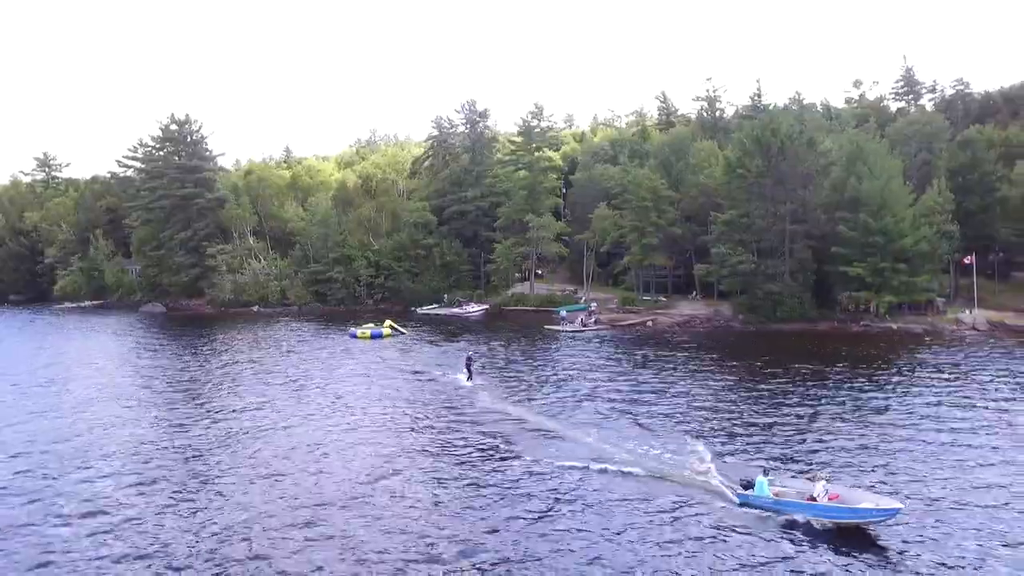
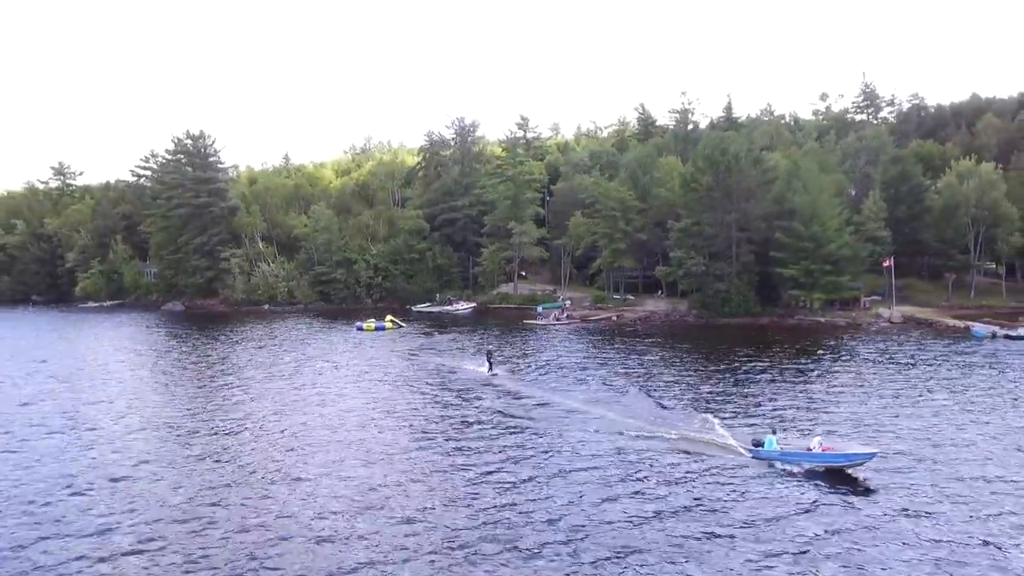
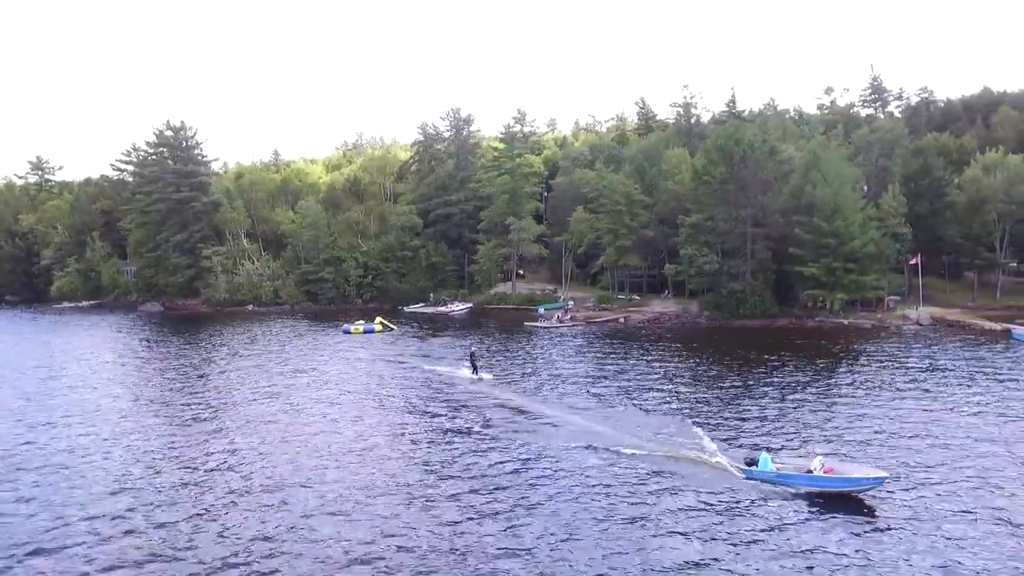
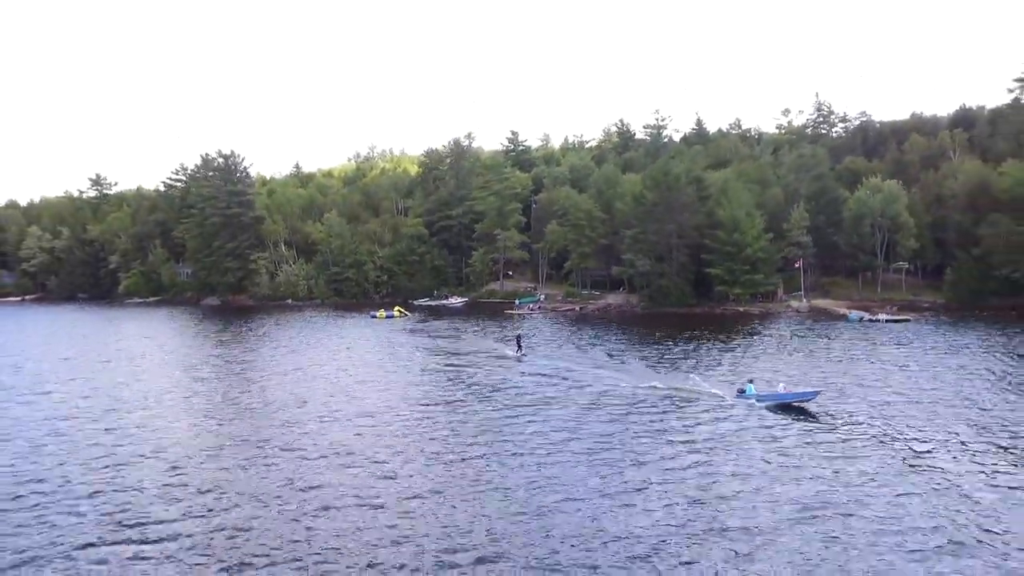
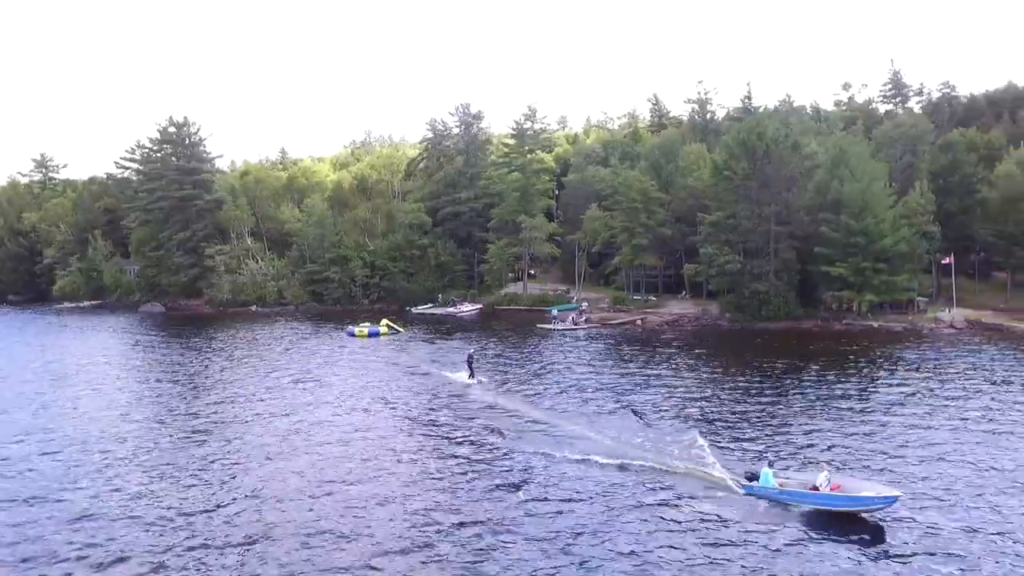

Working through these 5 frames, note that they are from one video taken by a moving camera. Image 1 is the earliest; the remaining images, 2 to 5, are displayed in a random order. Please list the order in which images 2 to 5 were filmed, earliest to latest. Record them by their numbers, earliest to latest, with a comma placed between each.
5, 3, 2, 4
